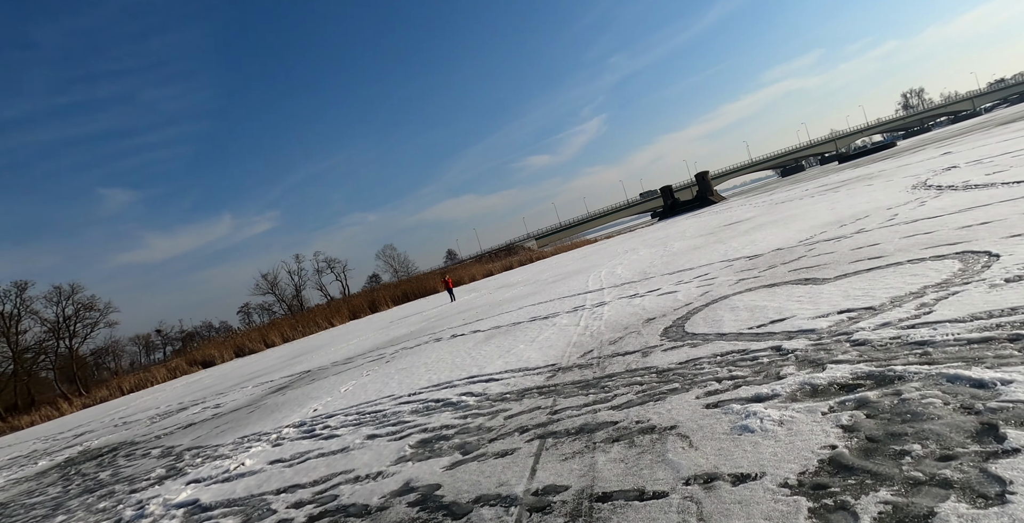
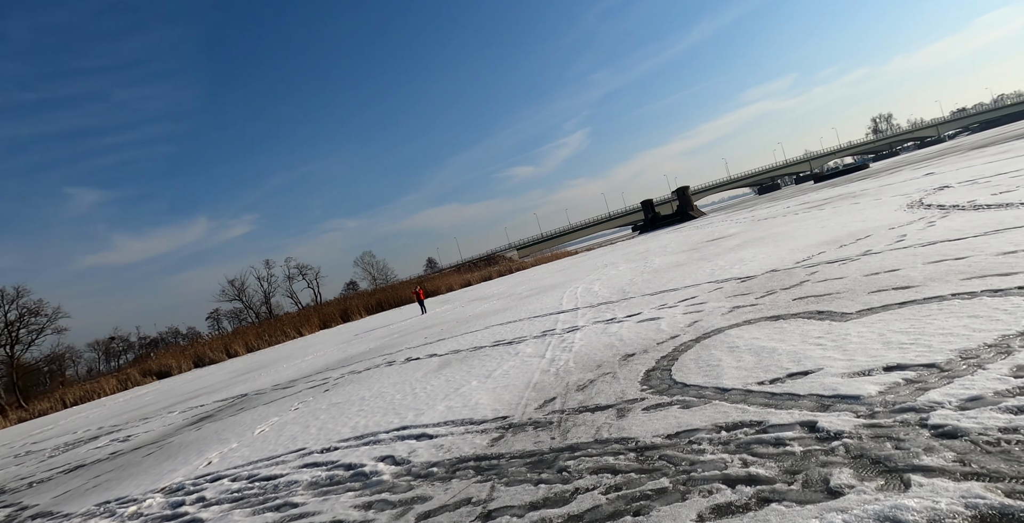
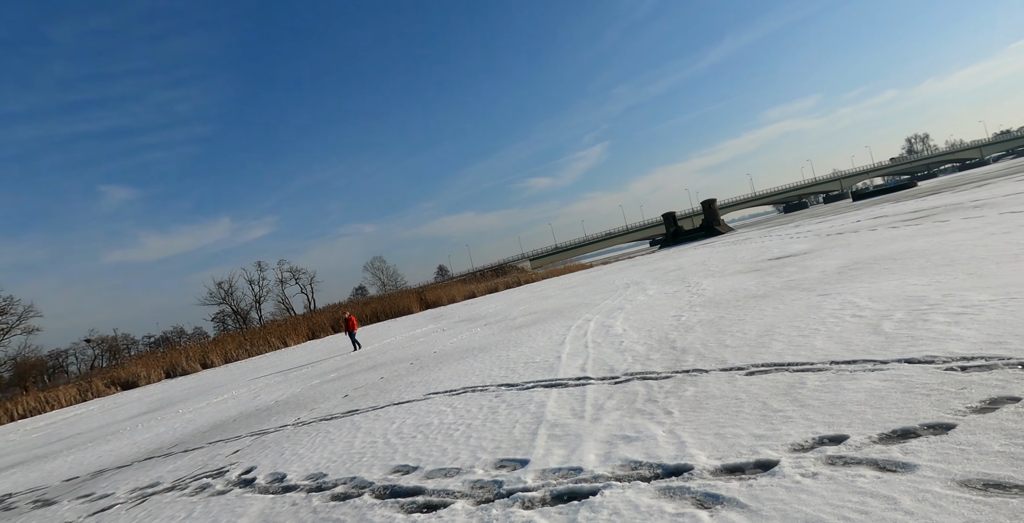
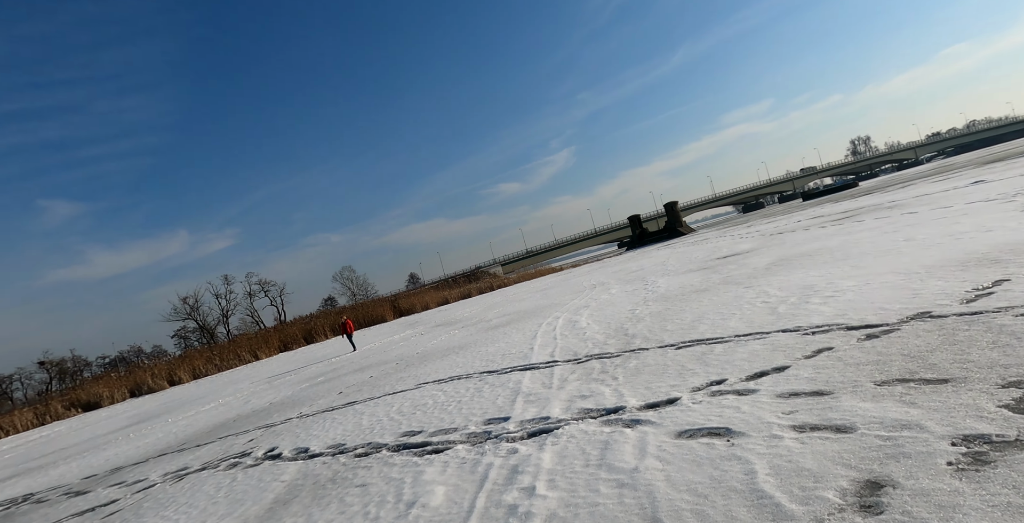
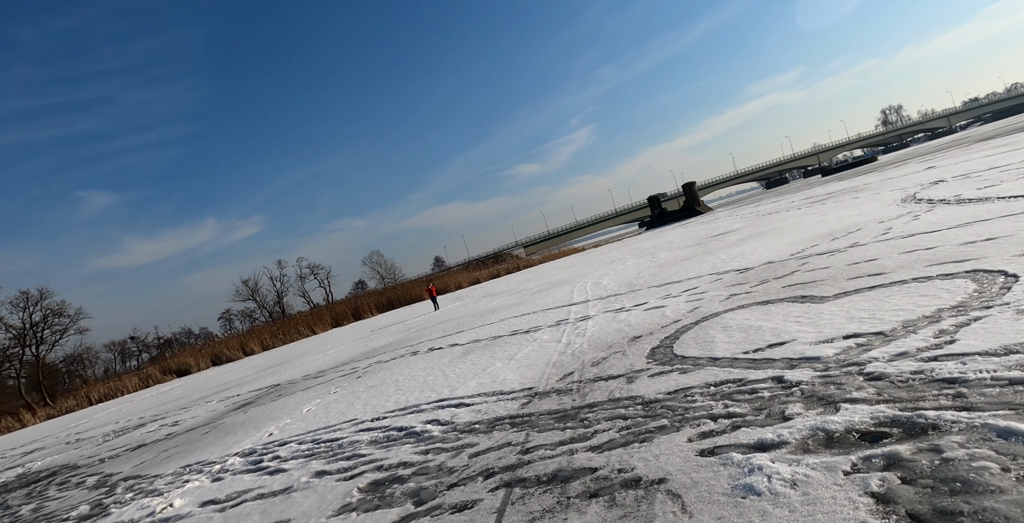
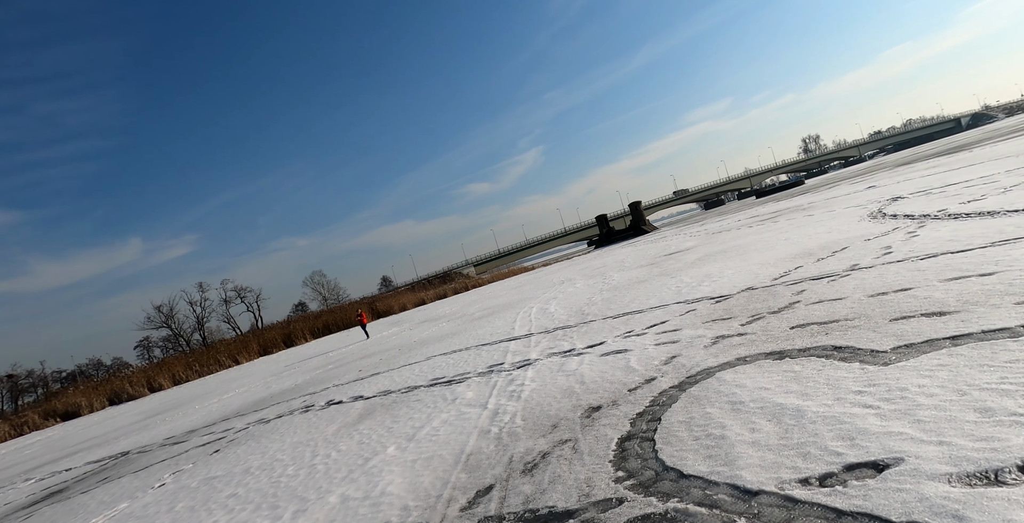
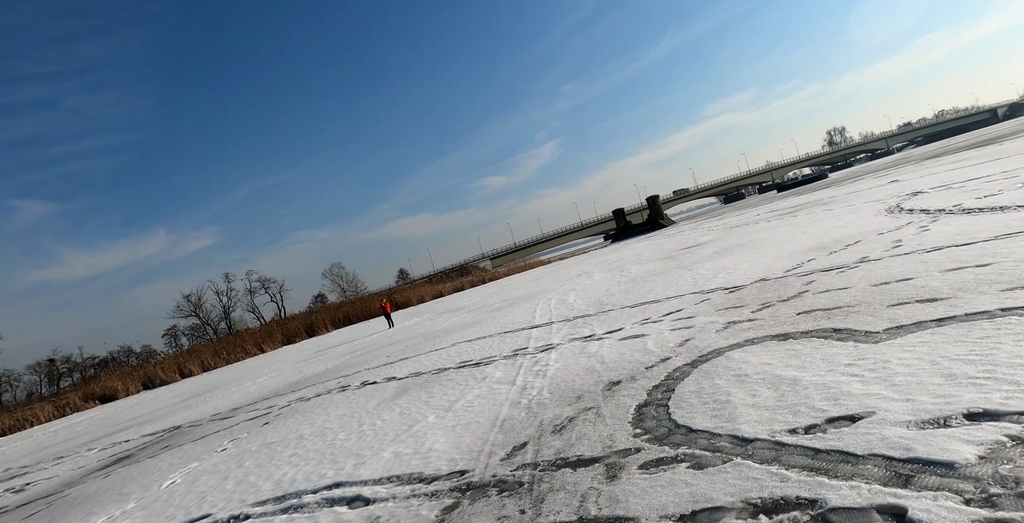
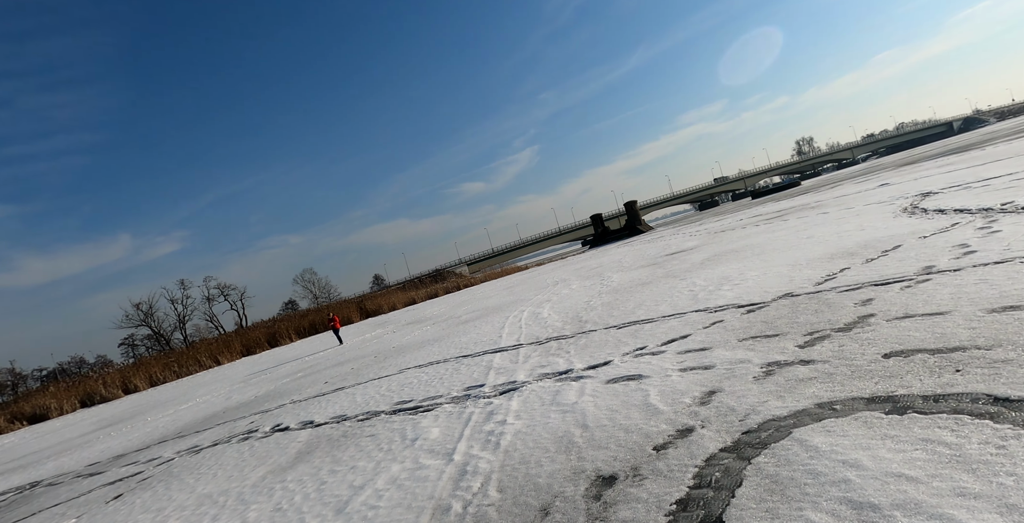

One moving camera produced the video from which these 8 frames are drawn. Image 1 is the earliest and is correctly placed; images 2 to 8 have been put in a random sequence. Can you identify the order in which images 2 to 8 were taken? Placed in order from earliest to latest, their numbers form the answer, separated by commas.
5, 2, 7, 6, 8, 4, 3
